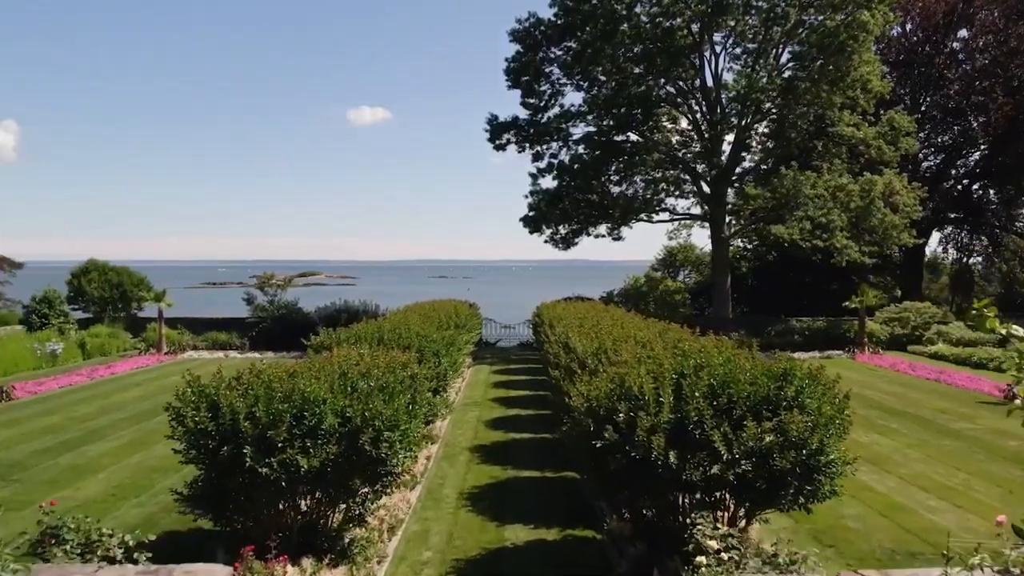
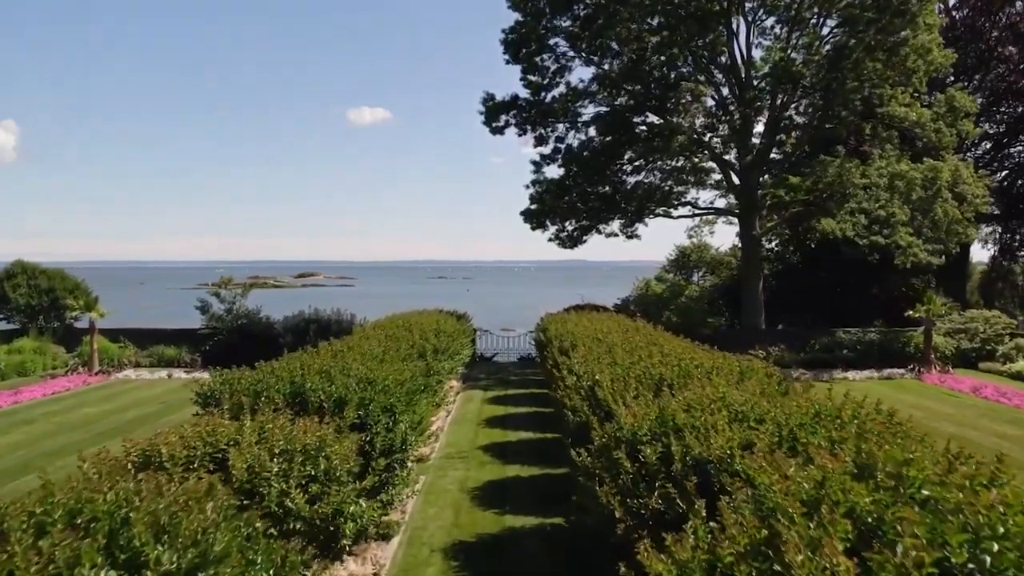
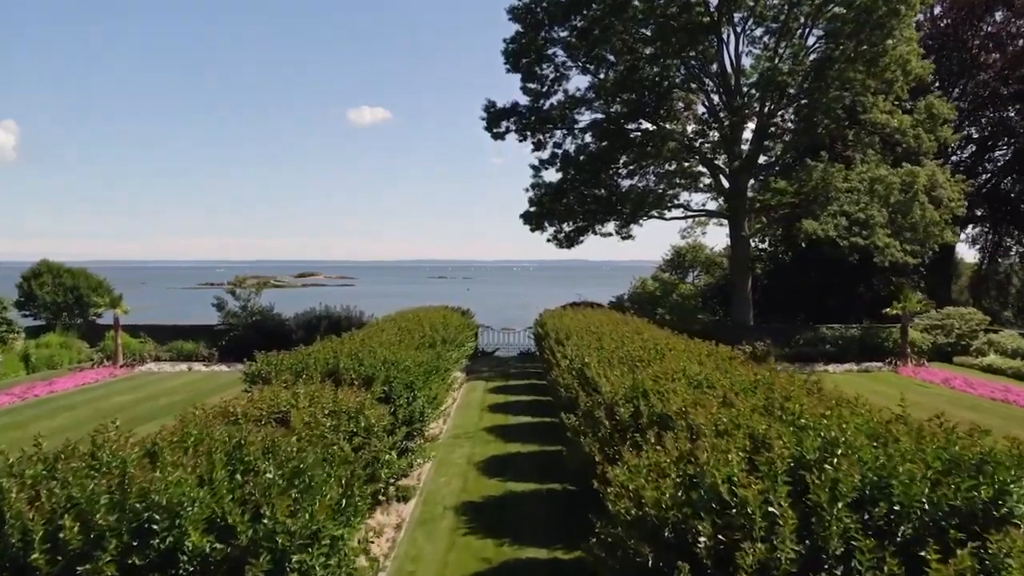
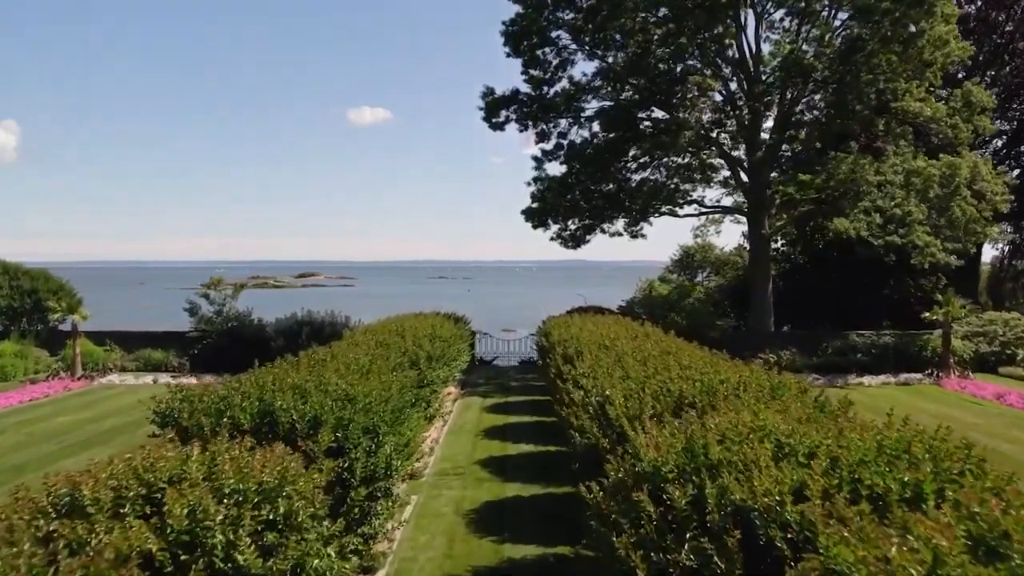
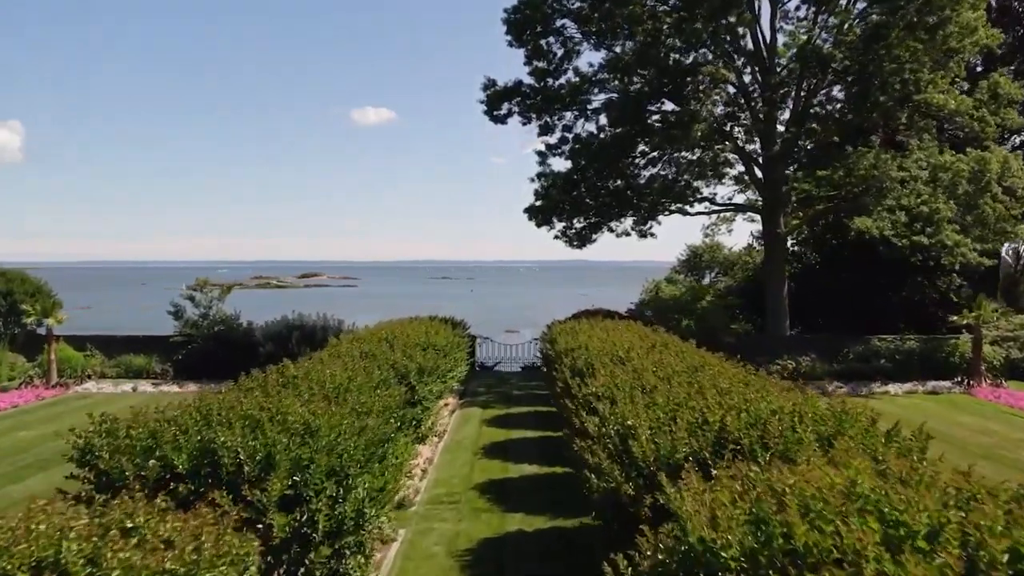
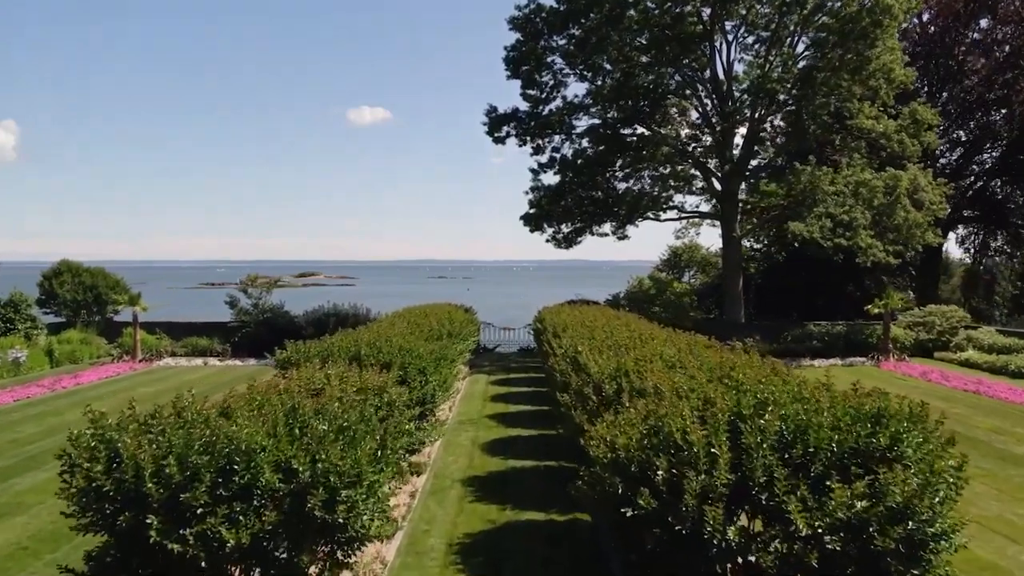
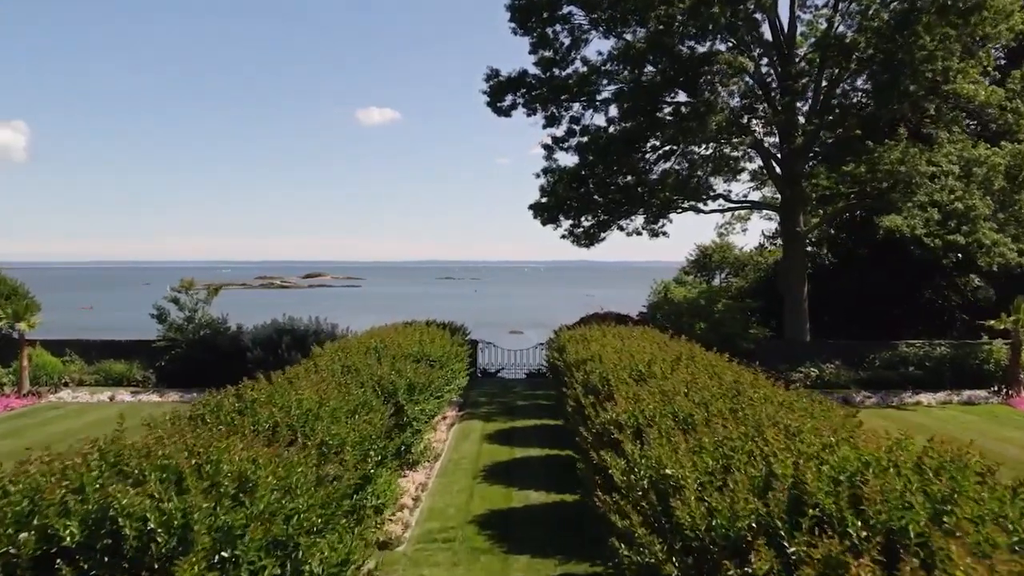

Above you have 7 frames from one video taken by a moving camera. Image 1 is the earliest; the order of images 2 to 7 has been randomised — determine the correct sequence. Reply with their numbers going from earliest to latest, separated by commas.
6, 3, 2, 4, 5, 7
